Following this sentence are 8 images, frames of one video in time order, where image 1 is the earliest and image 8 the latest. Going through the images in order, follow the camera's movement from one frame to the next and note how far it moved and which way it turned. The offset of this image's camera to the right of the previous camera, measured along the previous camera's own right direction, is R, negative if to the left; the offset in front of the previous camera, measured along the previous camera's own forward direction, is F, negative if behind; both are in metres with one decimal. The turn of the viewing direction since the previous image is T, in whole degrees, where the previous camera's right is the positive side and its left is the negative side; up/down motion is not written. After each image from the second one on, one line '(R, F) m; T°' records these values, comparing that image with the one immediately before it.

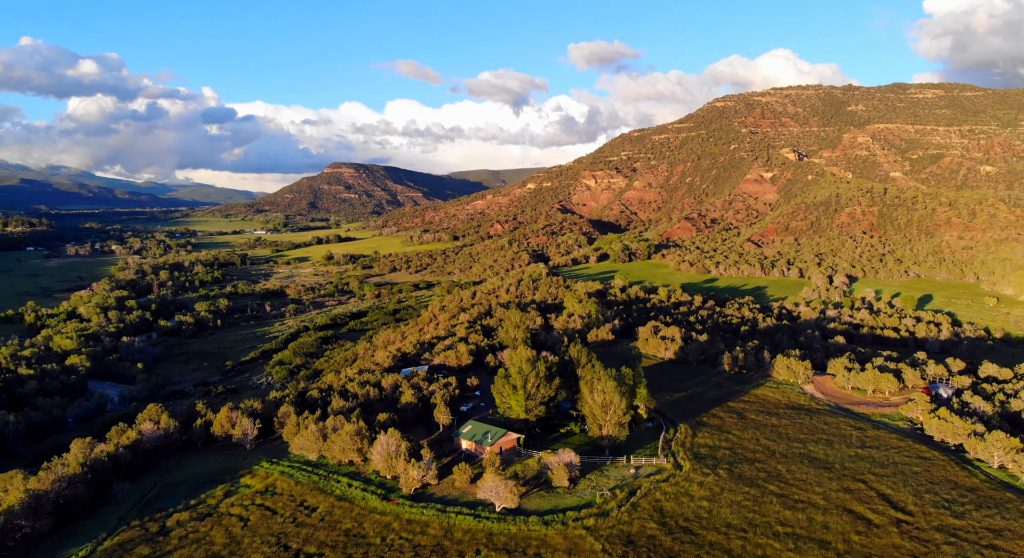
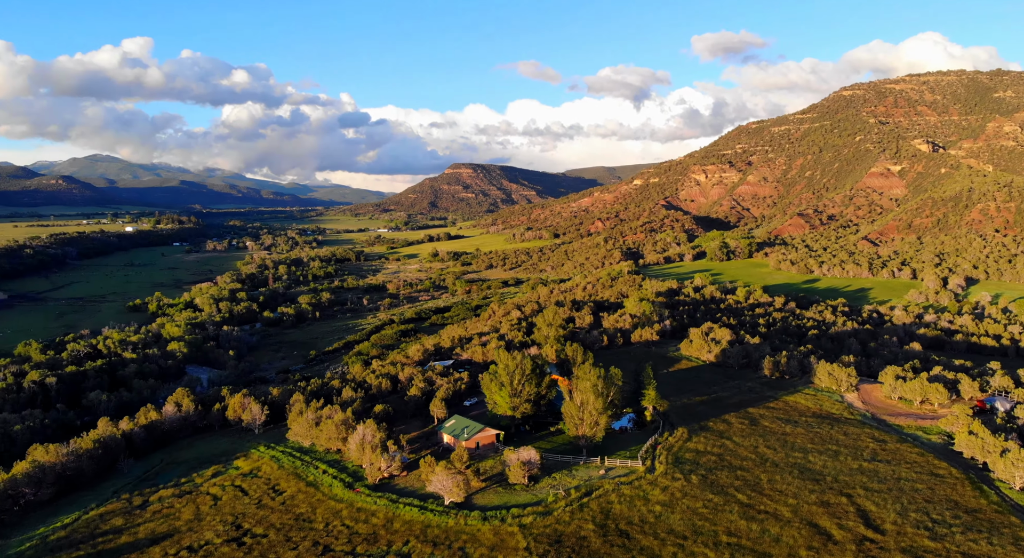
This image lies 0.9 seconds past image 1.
(+6.0, +0.6) m; -8°
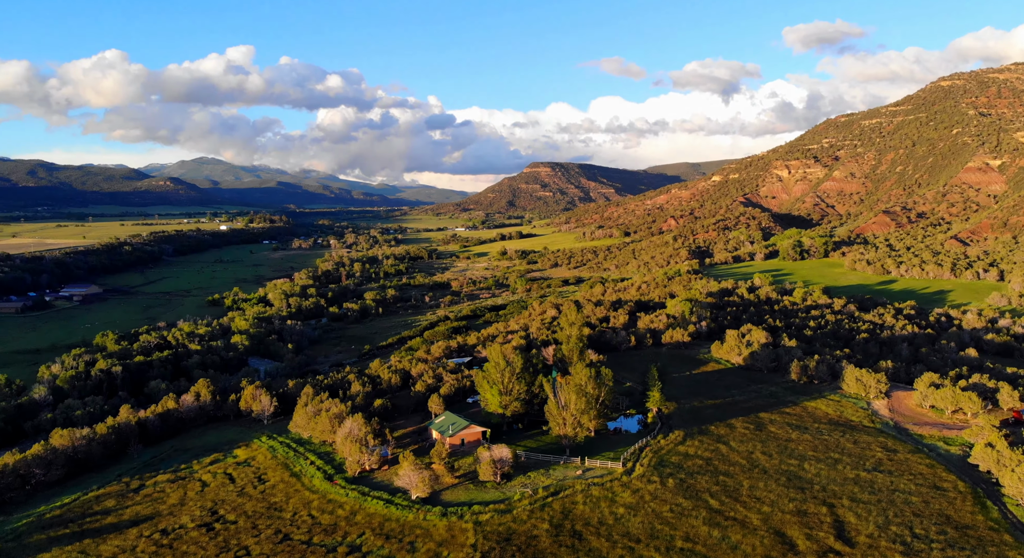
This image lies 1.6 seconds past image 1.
(+4.1, +0.2) m; -6°
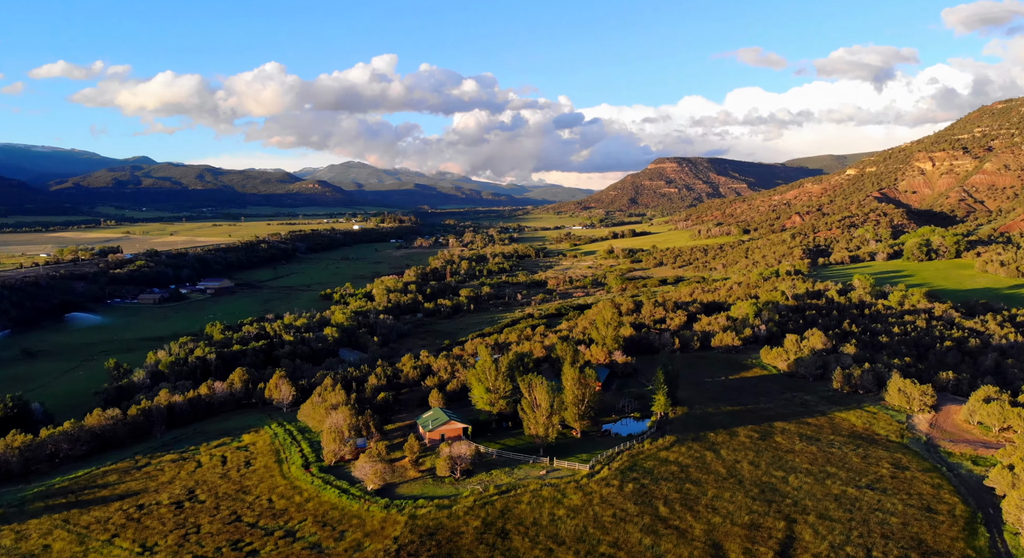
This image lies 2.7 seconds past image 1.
(+6.3, +0.4) m; -9°
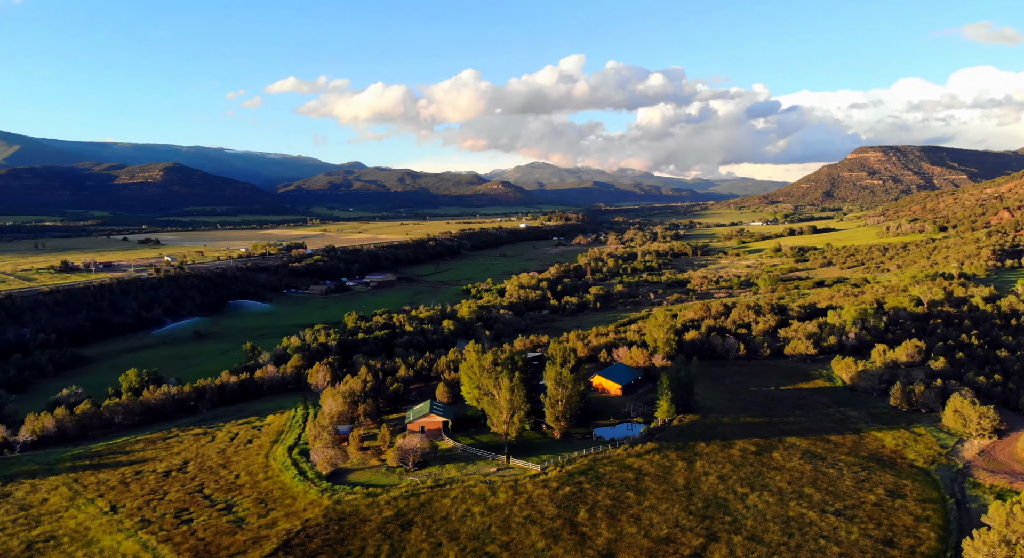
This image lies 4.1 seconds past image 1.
(+8.9, +0.6) m; -12°
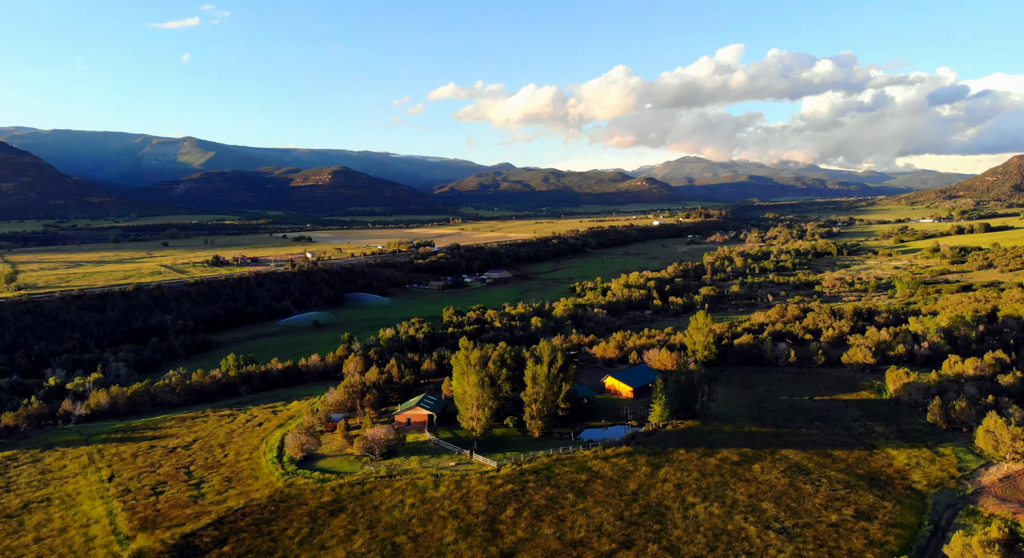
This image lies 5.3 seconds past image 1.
(+7.5, +0.1) m; -10°
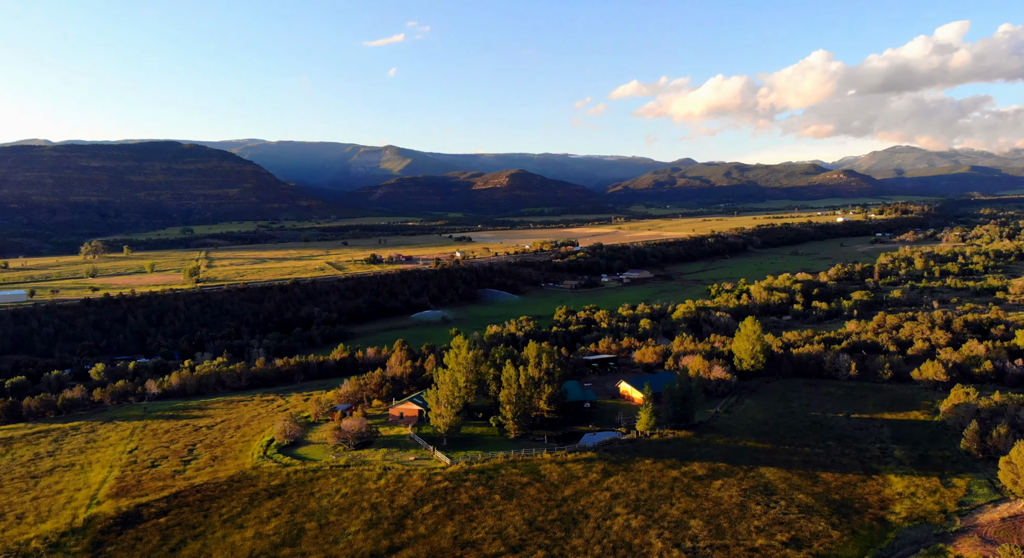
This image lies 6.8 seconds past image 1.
(+9.4, +0.1) m; -12°
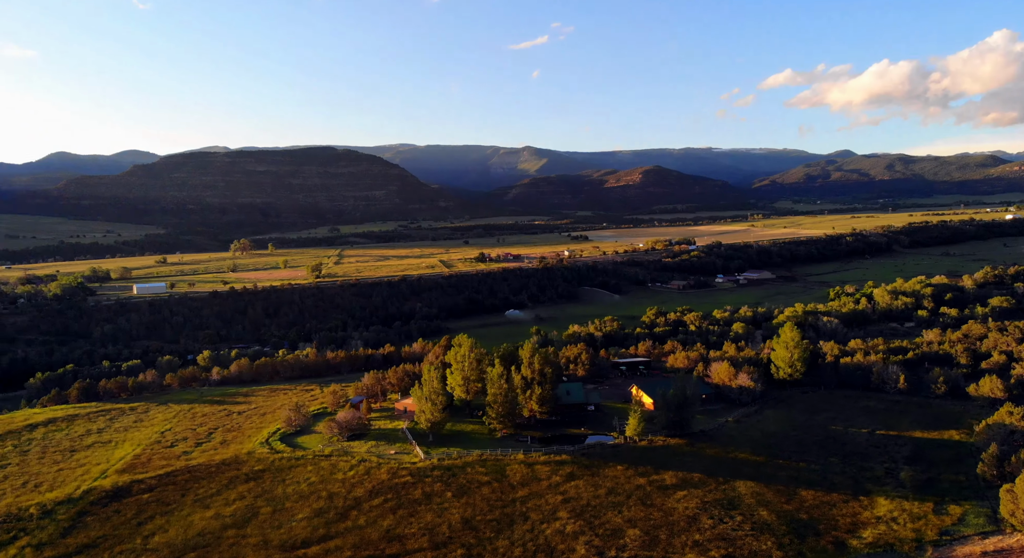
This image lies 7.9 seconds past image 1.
(+7.3, -0.2) m; -10°
